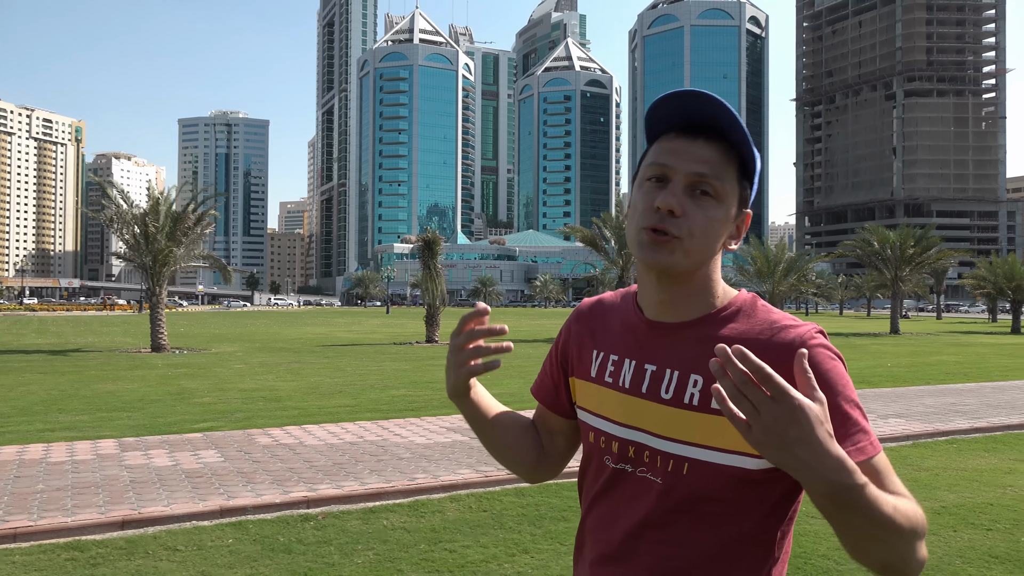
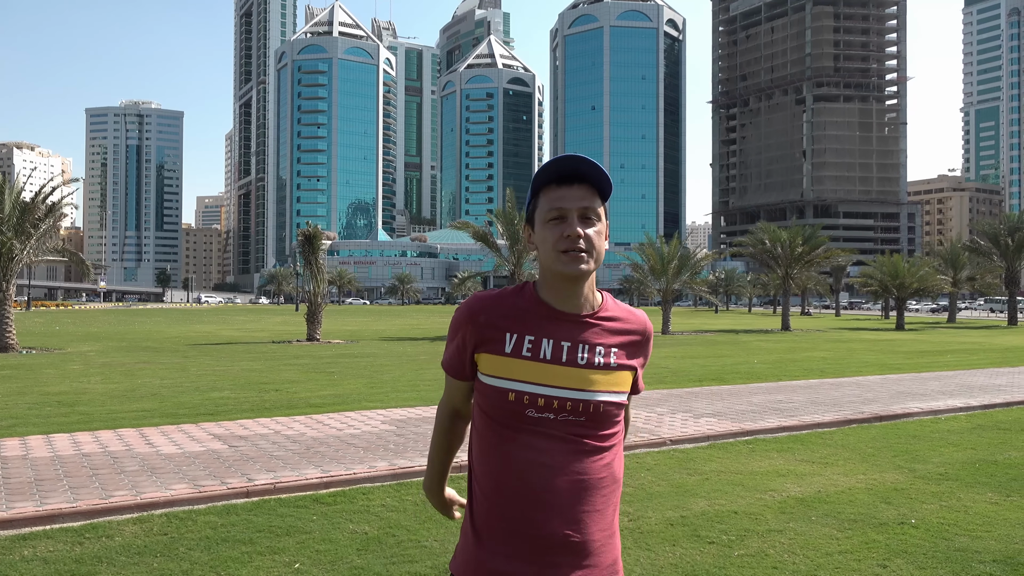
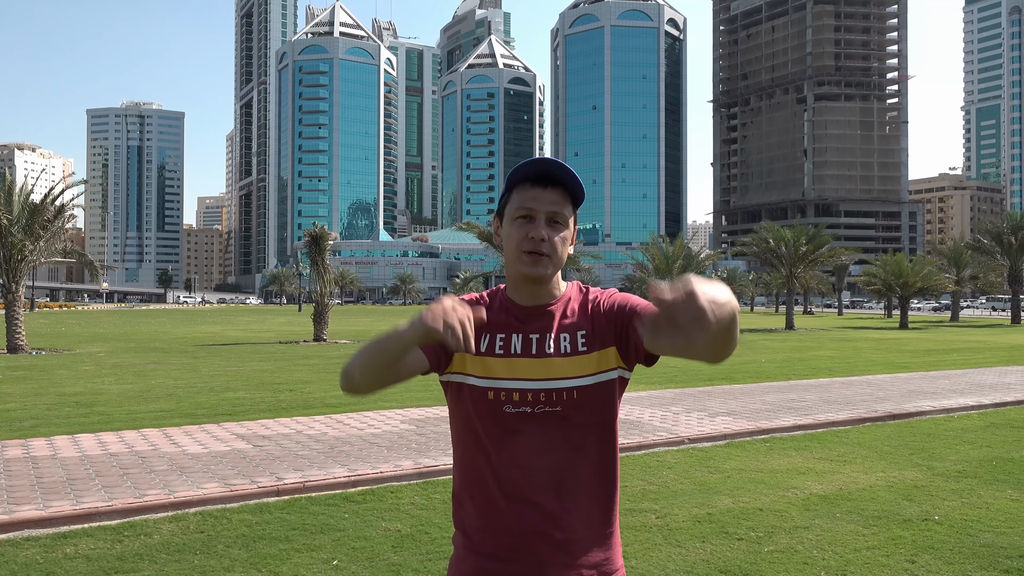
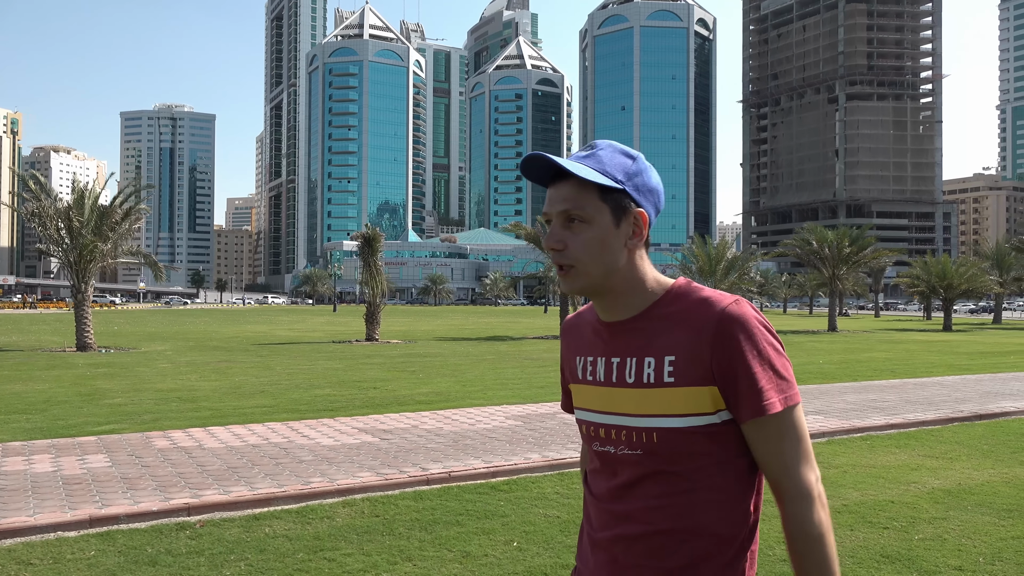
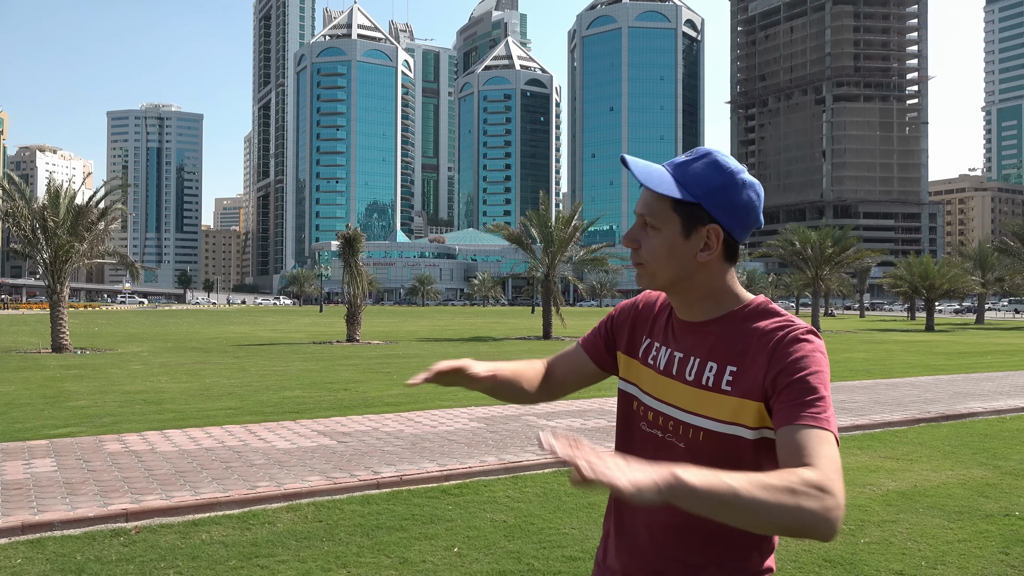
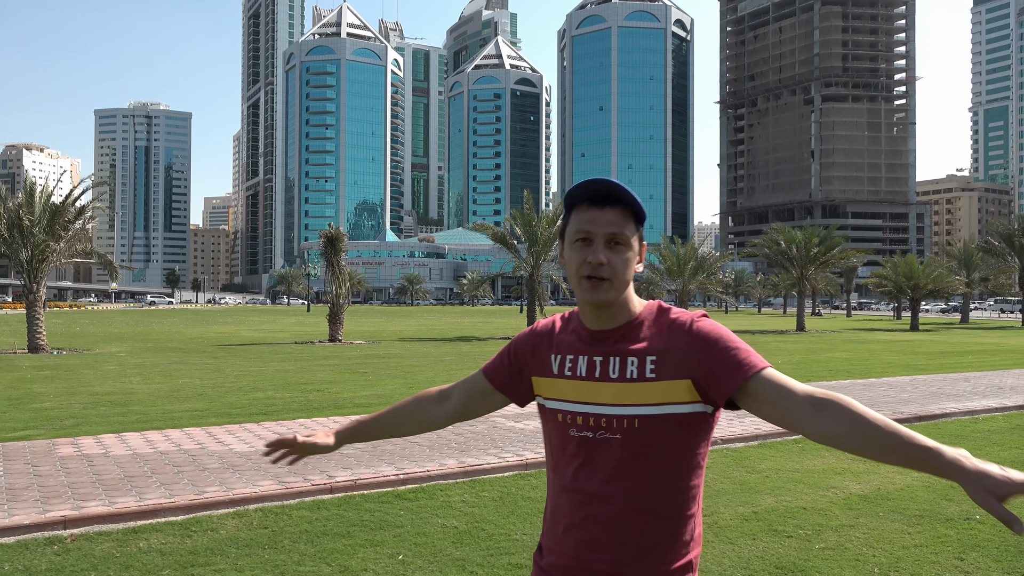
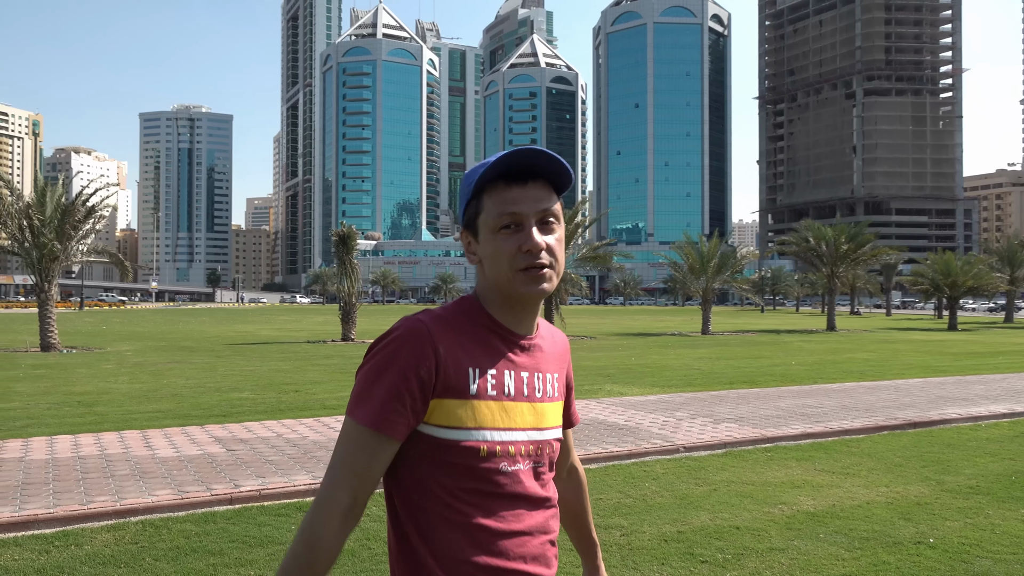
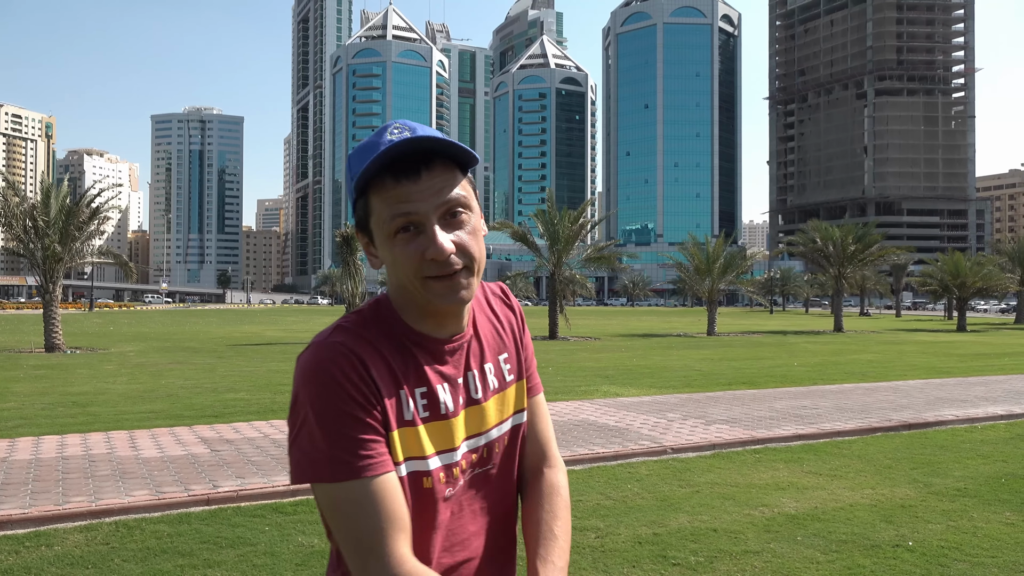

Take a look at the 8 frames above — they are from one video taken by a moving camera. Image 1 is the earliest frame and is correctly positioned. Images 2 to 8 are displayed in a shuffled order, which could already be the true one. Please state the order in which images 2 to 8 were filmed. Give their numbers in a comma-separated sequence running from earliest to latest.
4, 5, 6, 3, 2, 7, 8
